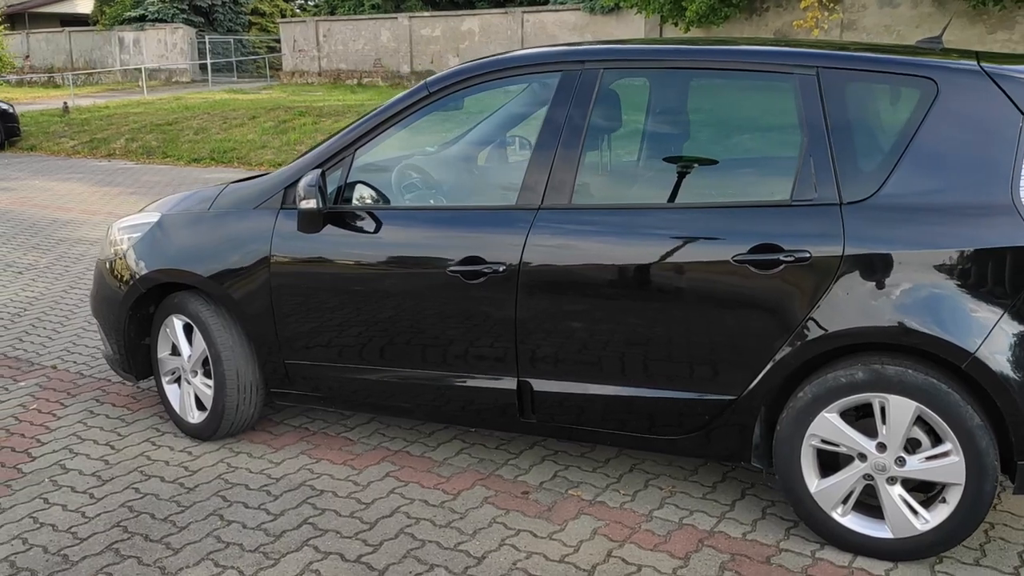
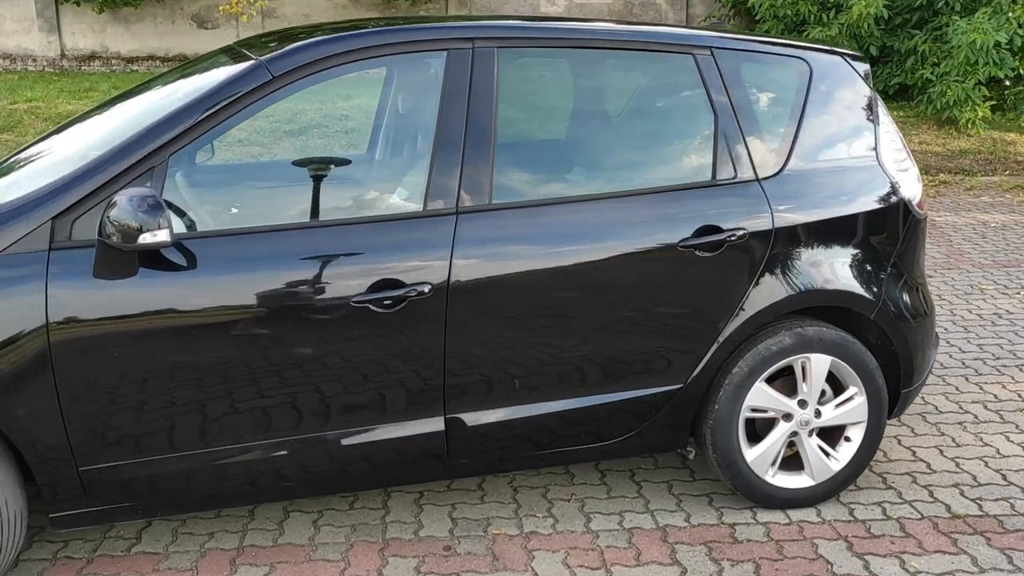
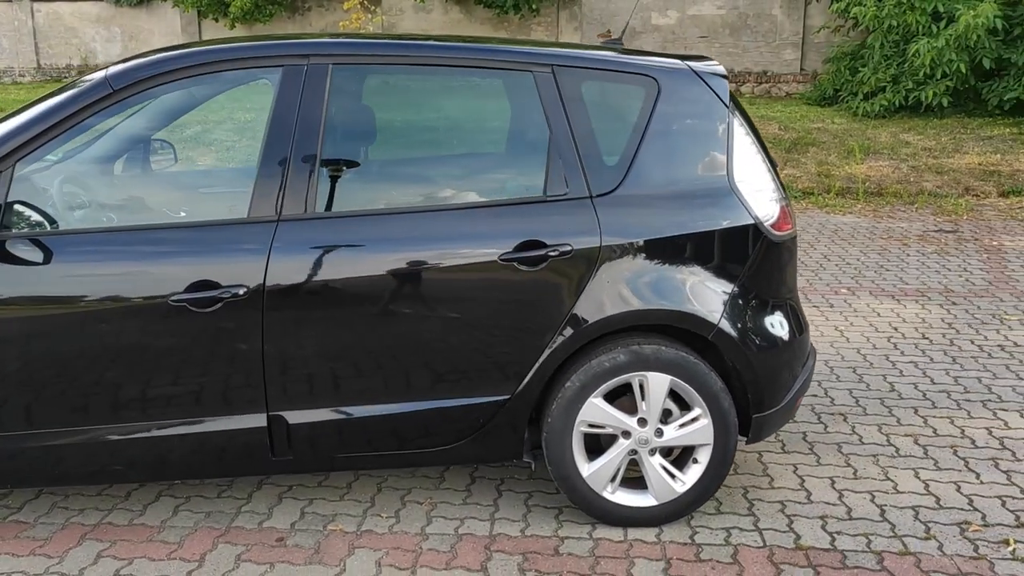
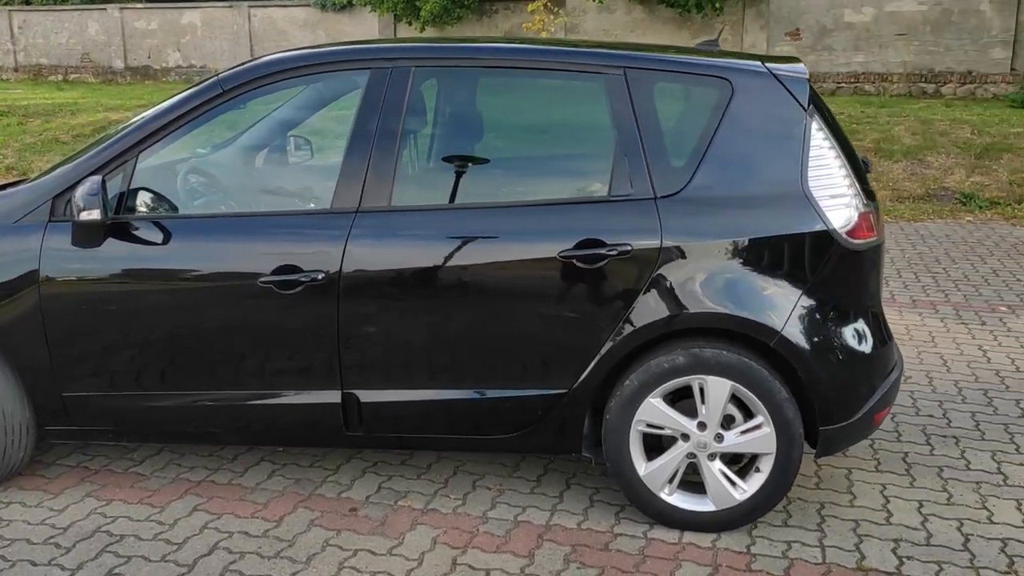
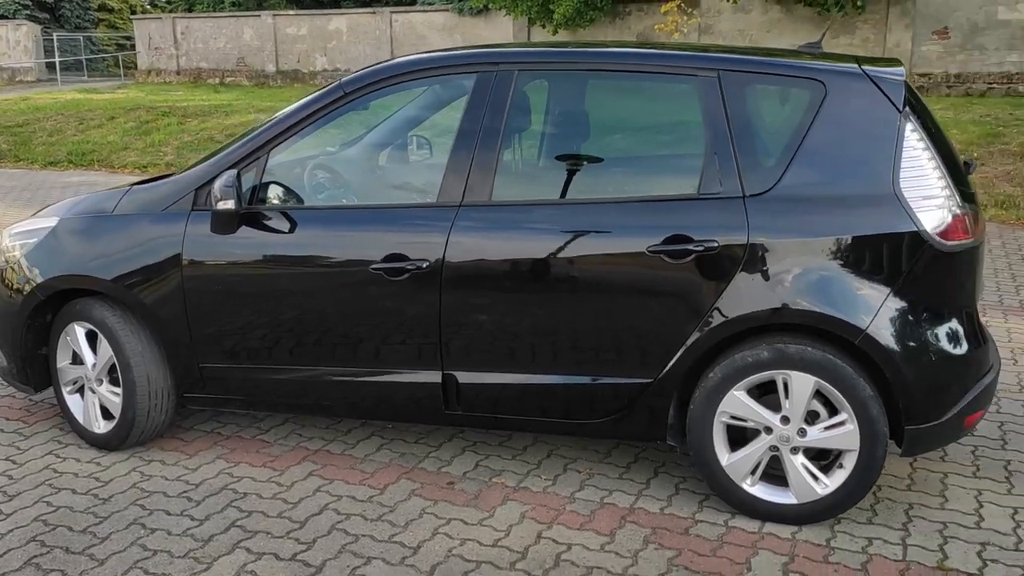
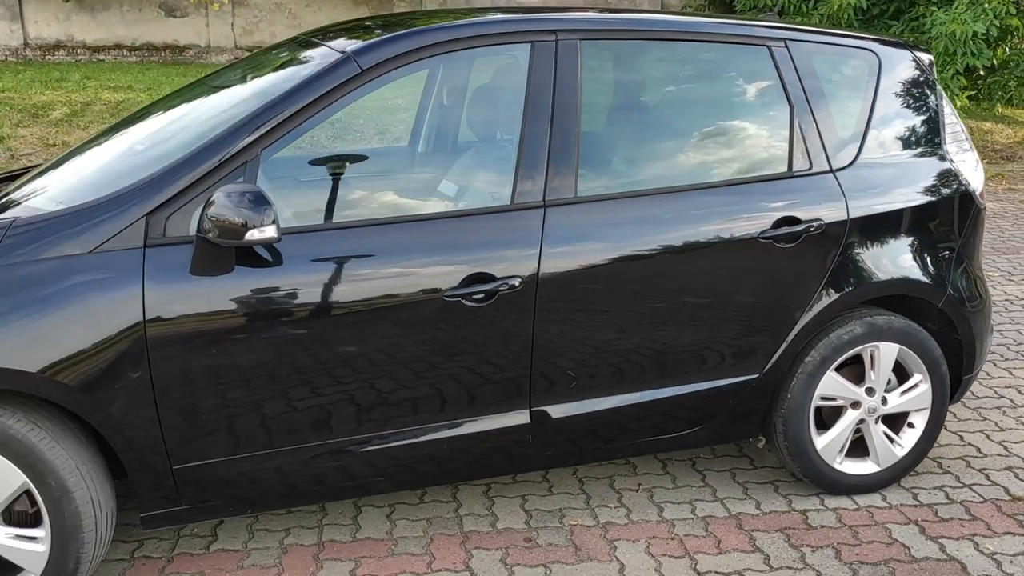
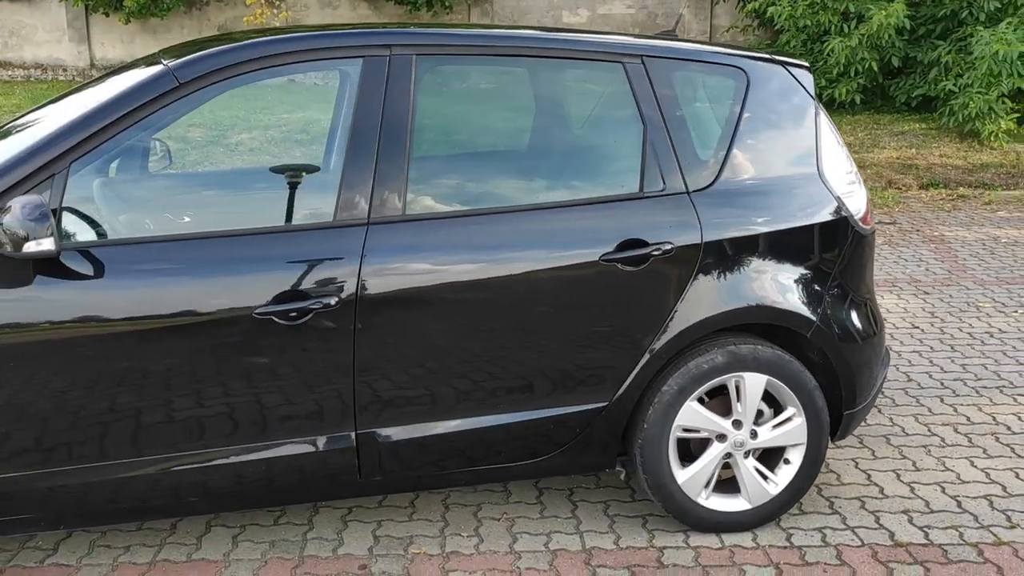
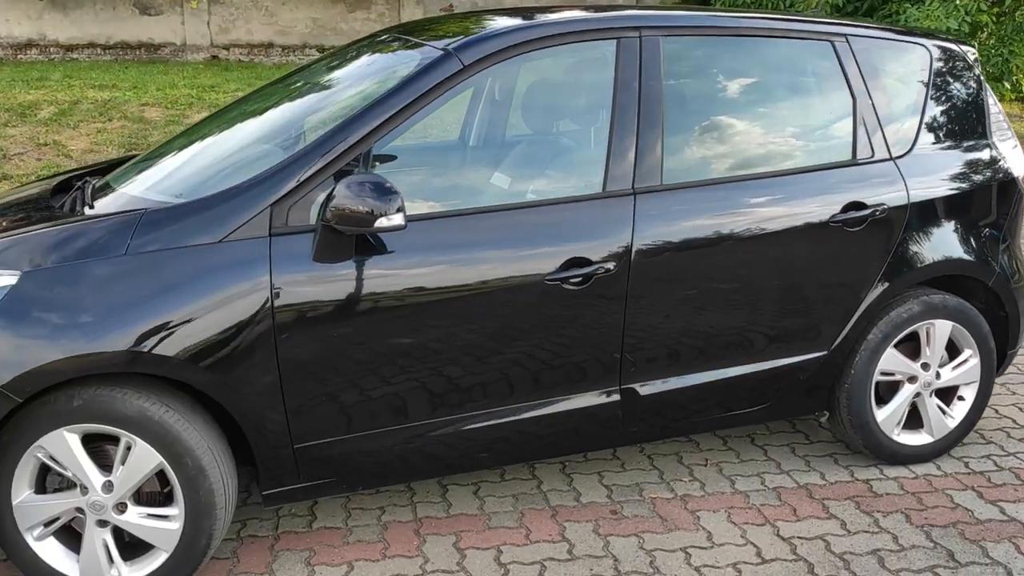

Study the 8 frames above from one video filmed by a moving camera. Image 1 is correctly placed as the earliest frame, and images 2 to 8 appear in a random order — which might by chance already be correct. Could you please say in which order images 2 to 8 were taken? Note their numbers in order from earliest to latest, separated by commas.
5, 4, 3, 7, 2, 6, 8
